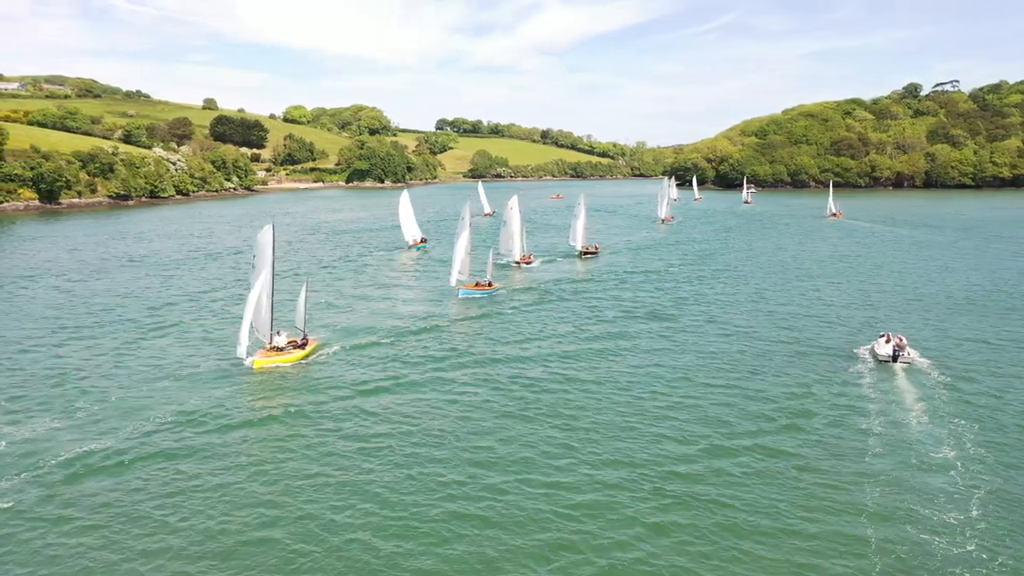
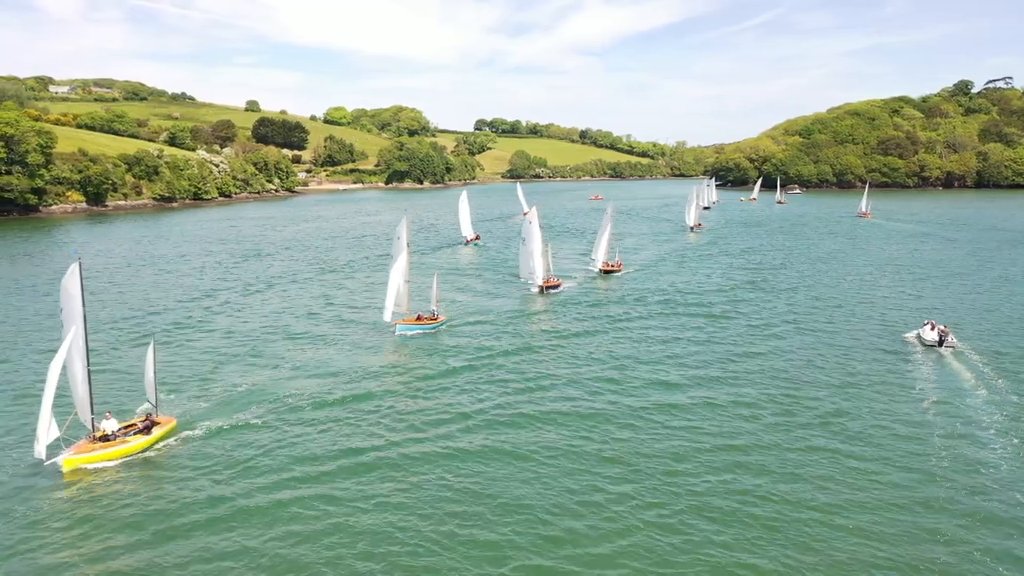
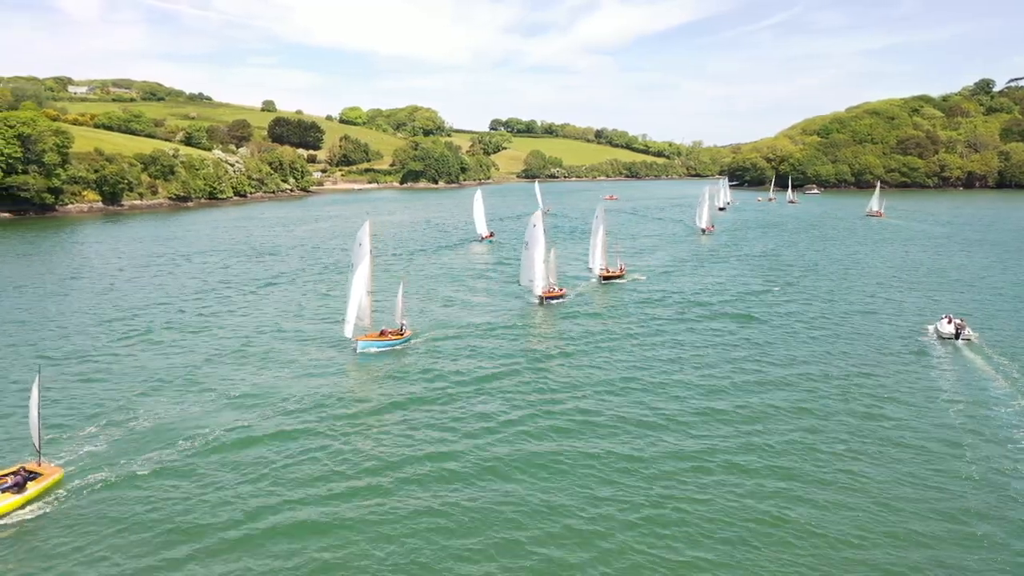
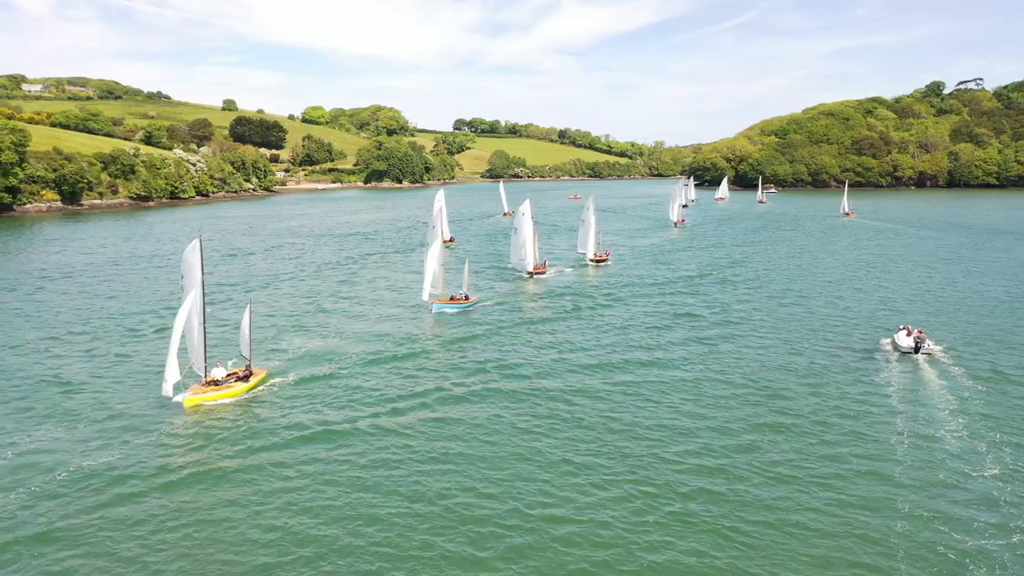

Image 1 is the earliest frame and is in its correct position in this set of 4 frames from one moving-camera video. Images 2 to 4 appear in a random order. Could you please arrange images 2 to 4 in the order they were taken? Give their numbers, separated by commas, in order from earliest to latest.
4, 2, 3
